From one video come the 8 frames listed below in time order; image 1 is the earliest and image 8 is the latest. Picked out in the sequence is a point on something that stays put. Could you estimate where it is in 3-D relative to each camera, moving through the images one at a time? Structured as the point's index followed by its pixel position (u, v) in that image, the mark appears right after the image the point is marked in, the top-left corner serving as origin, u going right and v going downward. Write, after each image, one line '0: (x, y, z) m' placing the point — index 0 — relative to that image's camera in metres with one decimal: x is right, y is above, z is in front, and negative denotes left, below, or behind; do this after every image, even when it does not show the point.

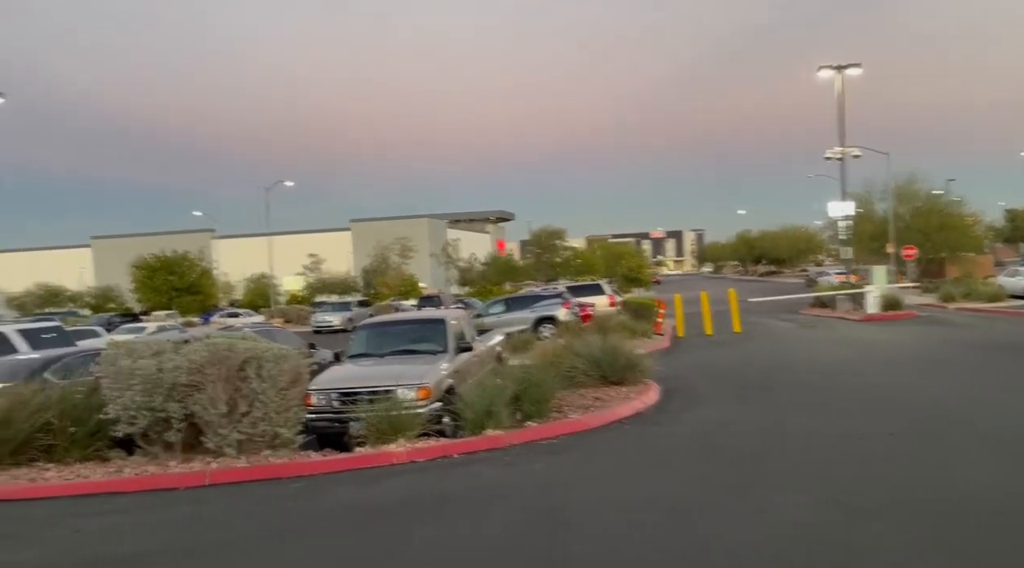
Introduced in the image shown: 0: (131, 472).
0: (-3.4, -1.7, +9.1) m
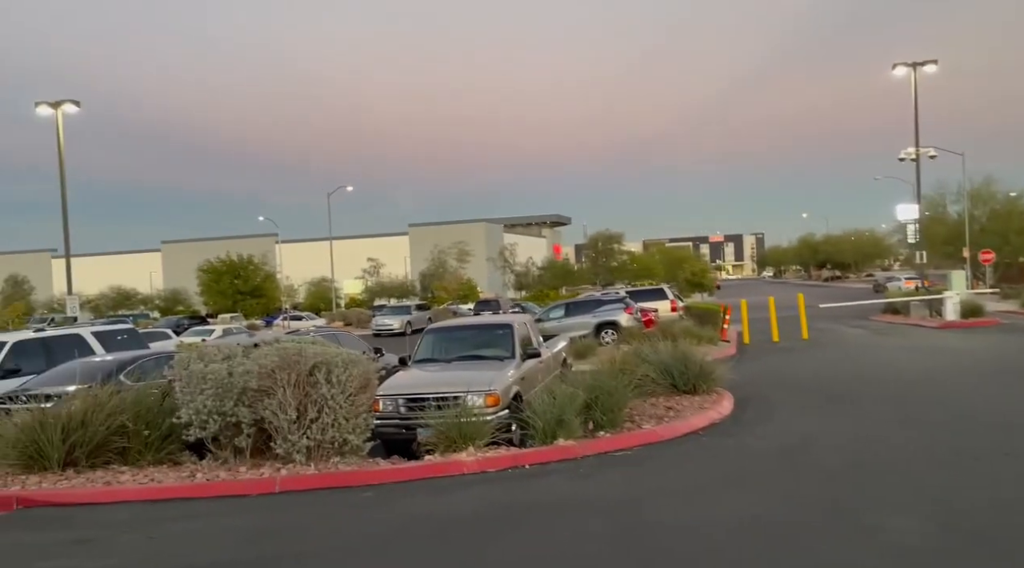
0: (-2.8, -1.7, +9.1) m
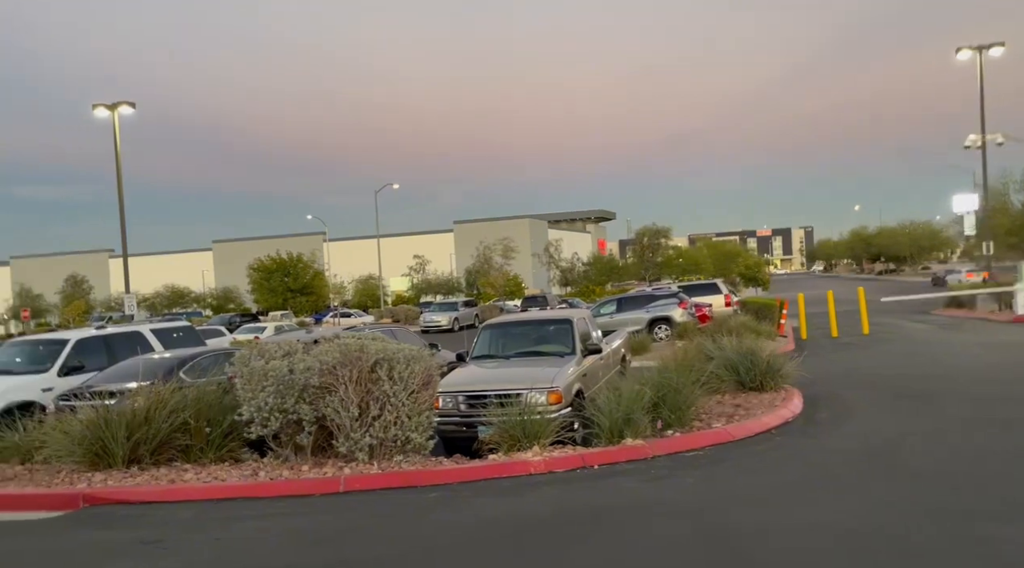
0: (-2.2, -1.7, +9.1) m
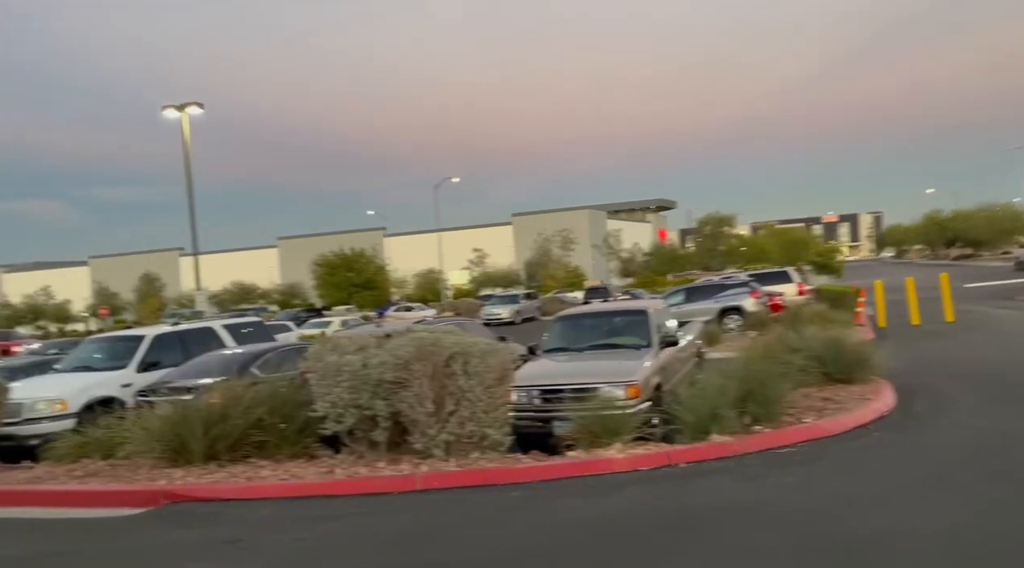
0: (-1.5, -1.7, +9.0) m
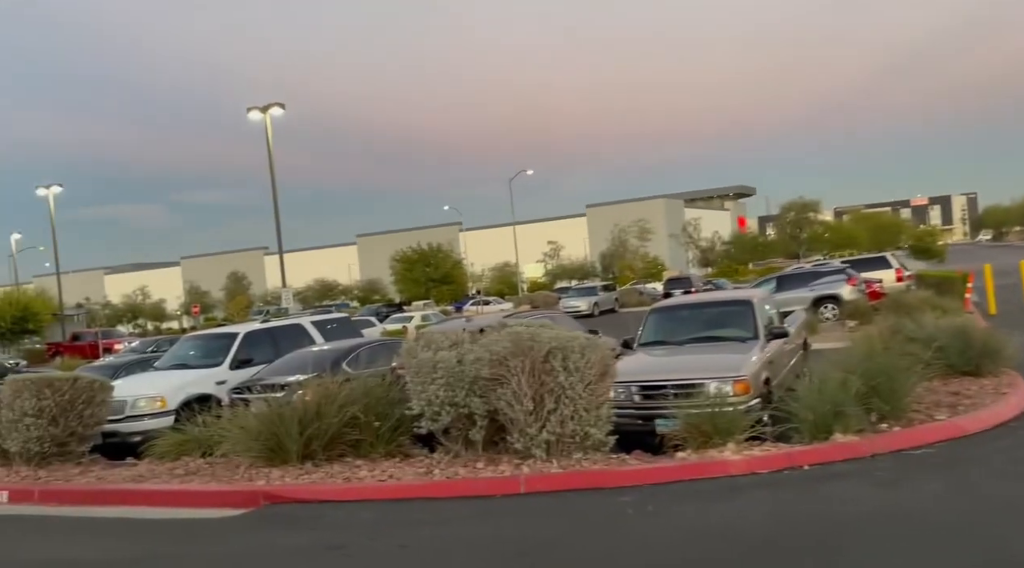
0: (-0.6, -1.6, +8.7) m
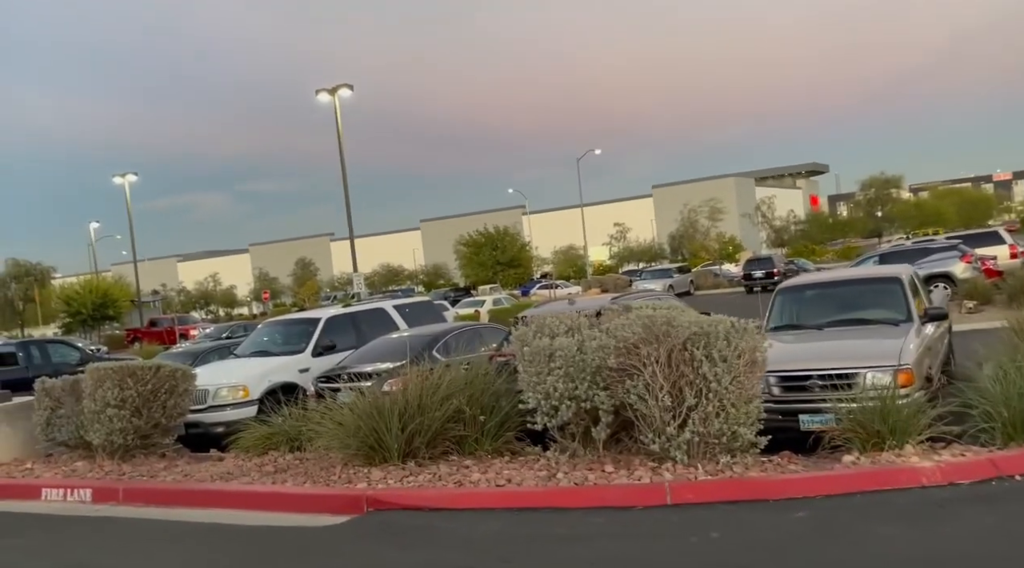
0: (+0.4, -1.5, +7.7) m
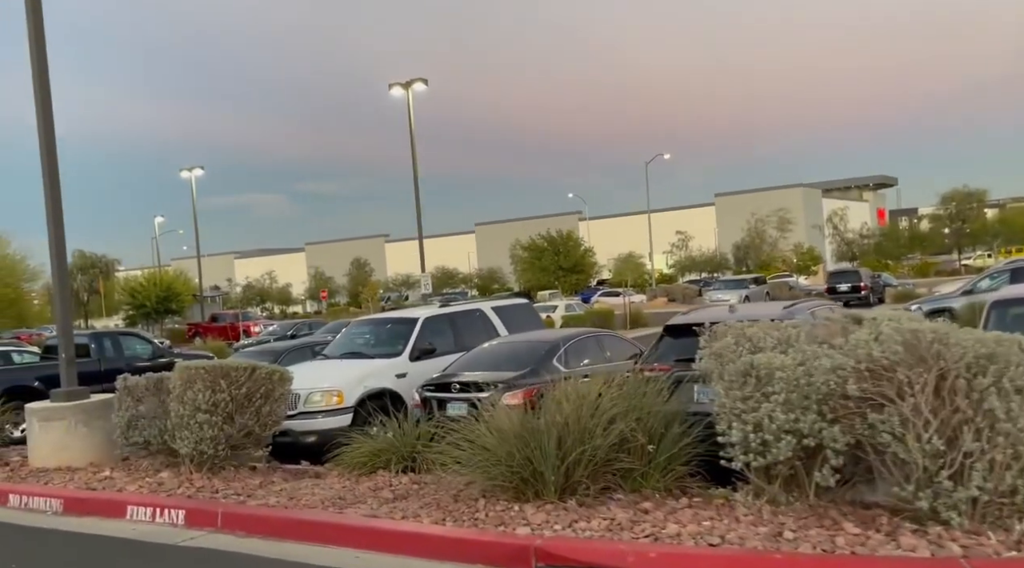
0: (+1.7, -1.5, +6.0) m
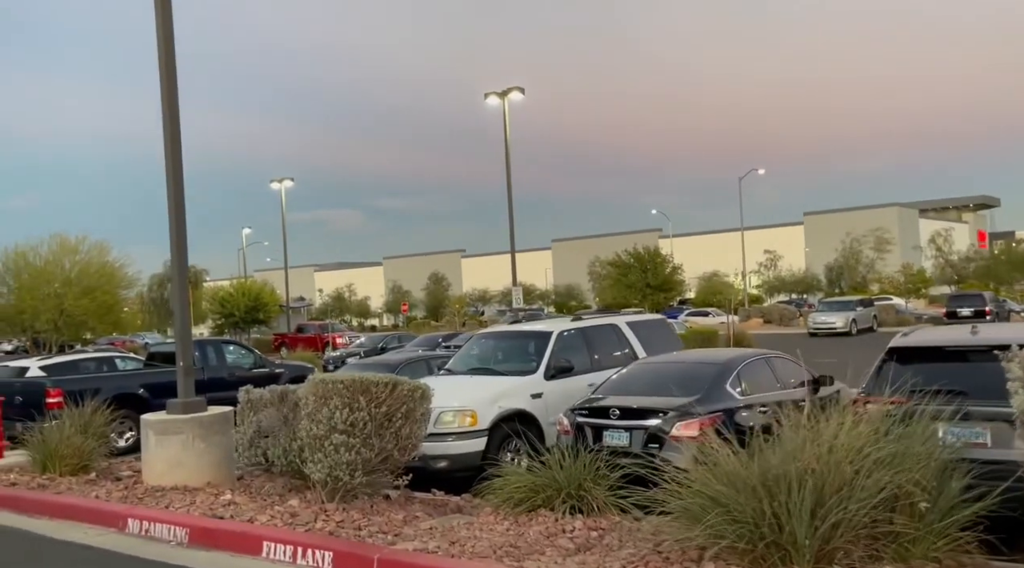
0: (+3.0, -1.6, +4.2) m
